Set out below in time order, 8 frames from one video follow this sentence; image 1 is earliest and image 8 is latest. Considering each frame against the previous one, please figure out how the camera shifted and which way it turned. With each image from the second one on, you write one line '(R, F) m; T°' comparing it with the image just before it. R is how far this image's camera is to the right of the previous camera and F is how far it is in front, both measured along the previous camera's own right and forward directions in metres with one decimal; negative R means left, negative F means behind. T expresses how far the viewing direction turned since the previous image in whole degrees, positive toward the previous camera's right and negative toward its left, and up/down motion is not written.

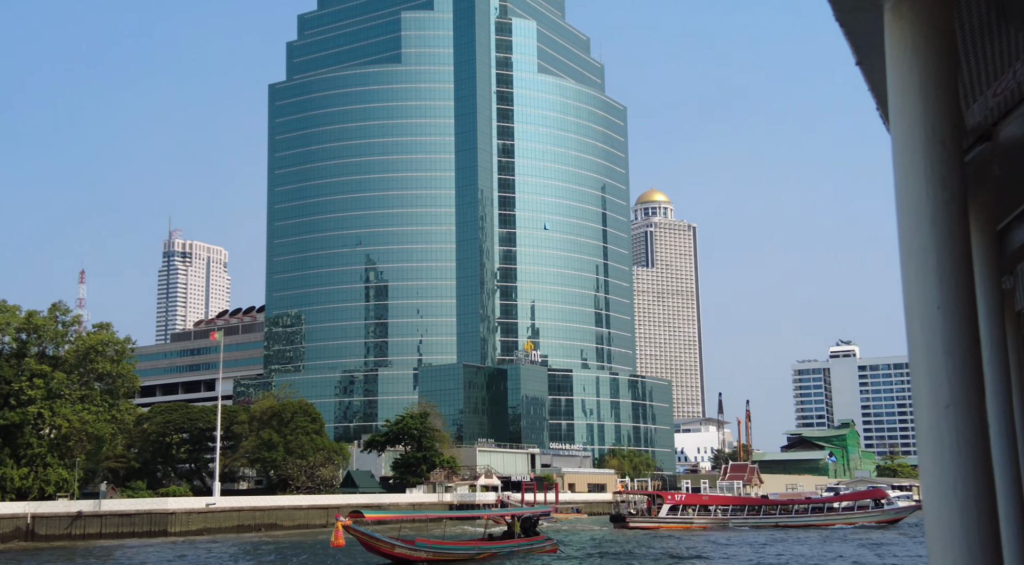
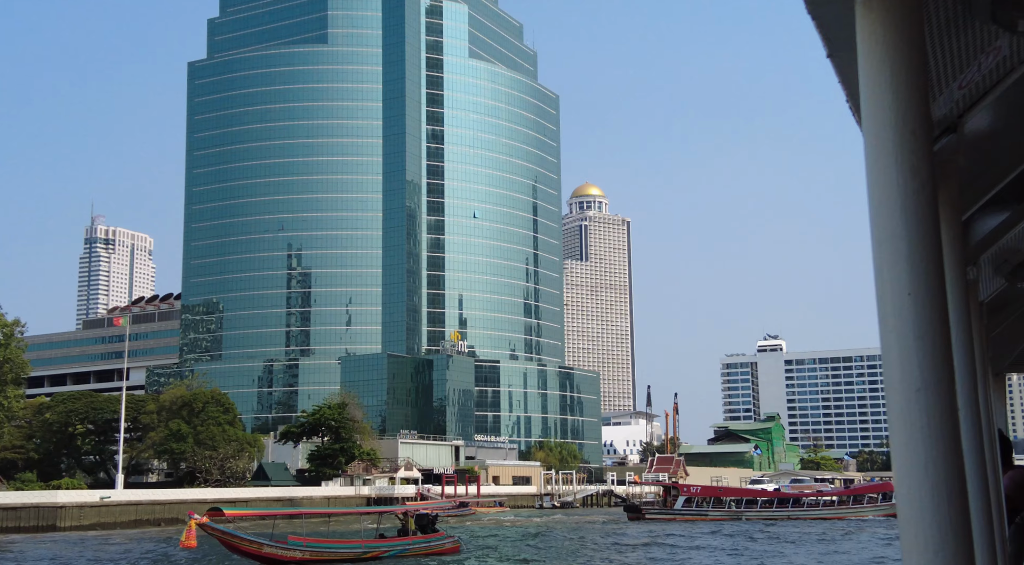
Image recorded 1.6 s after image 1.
(+0.9, +1.7) m; +4°
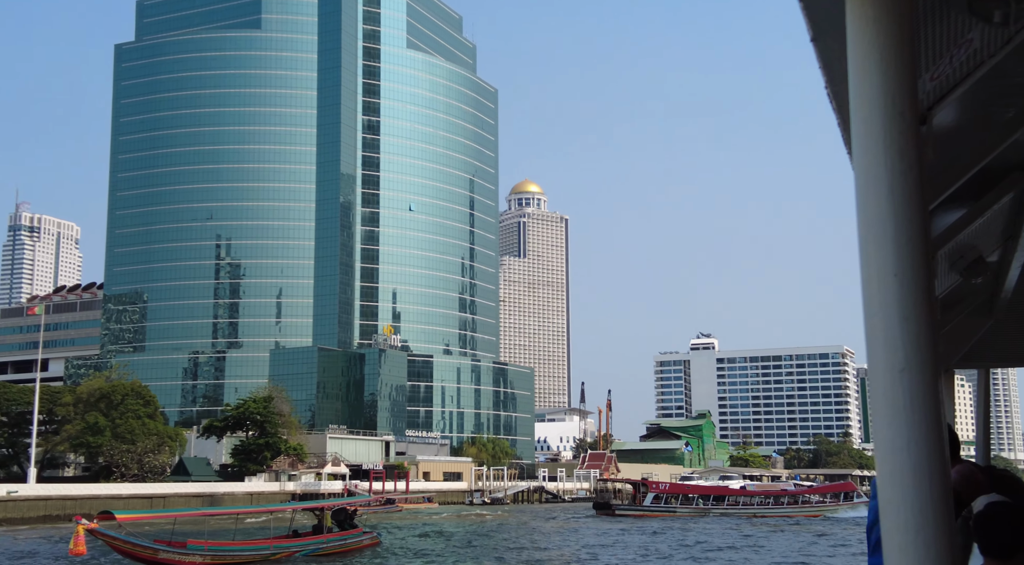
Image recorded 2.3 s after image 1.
(+0.4, +0.7) m; +3°
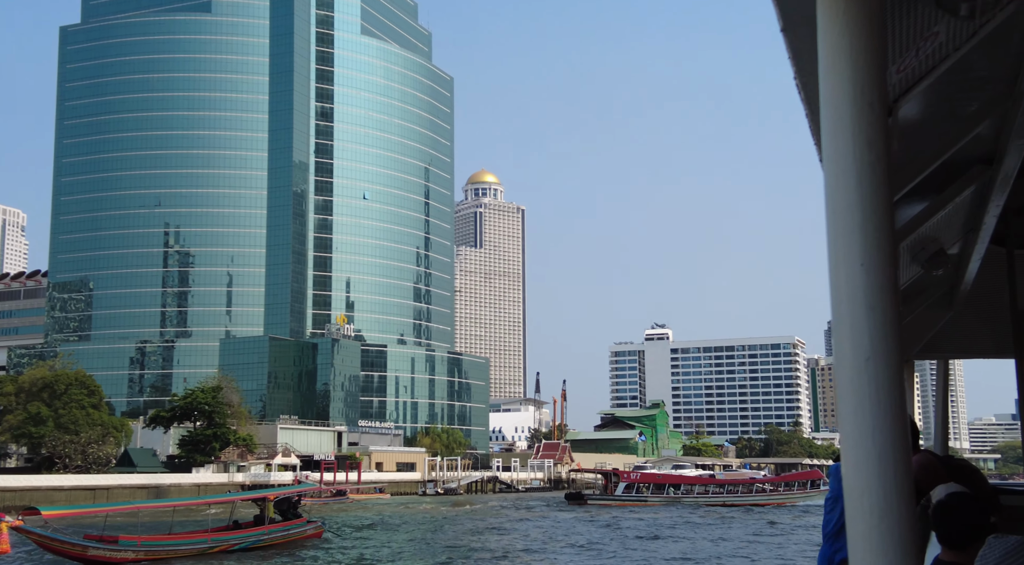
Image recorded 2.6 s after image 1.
(+0.2, +0.5) m; +2°
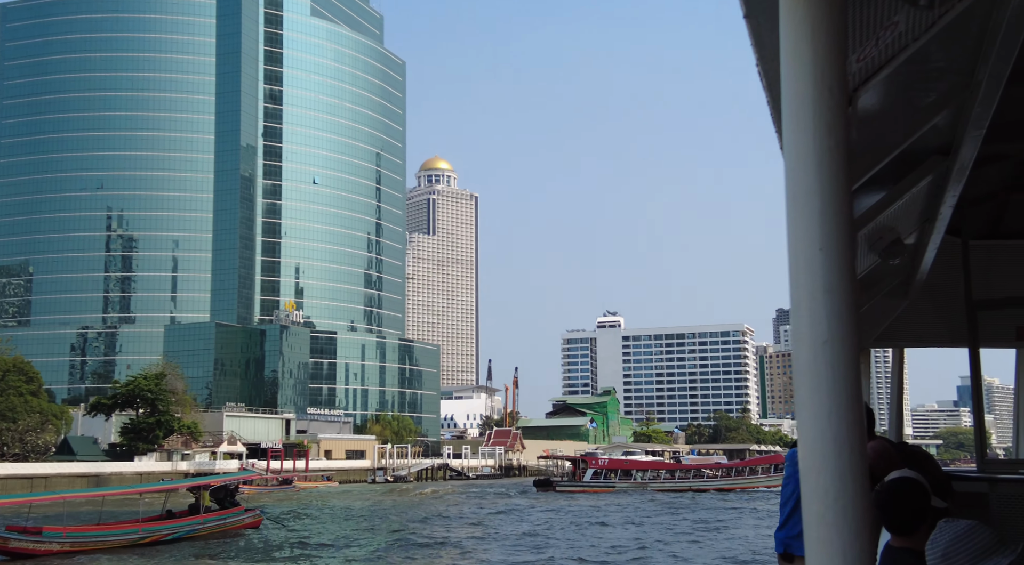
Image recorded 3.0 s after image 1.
(+0.2, +0.5) m; +3°
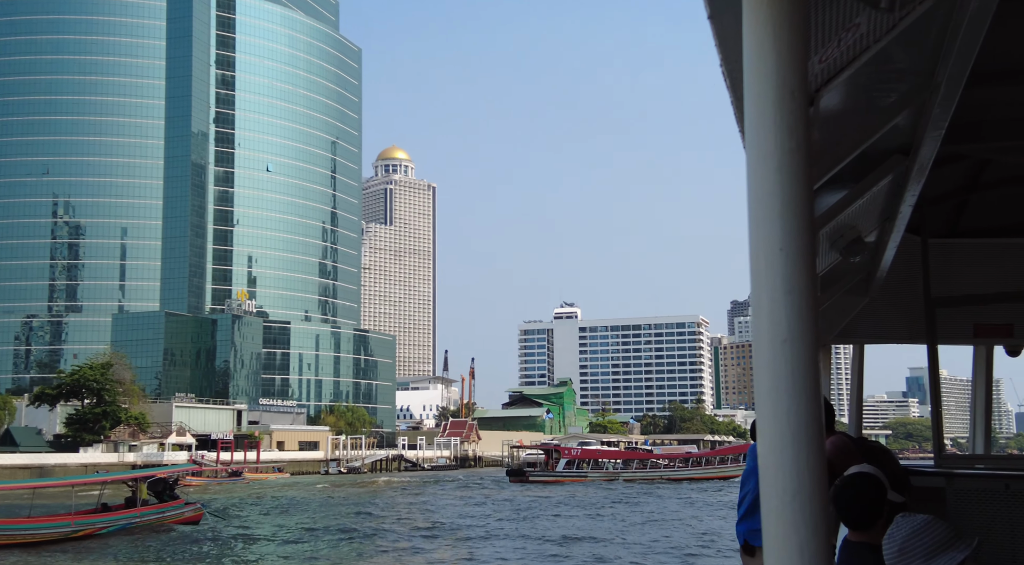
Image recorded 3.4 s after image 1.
(+0.2, +0.6) m; +2°
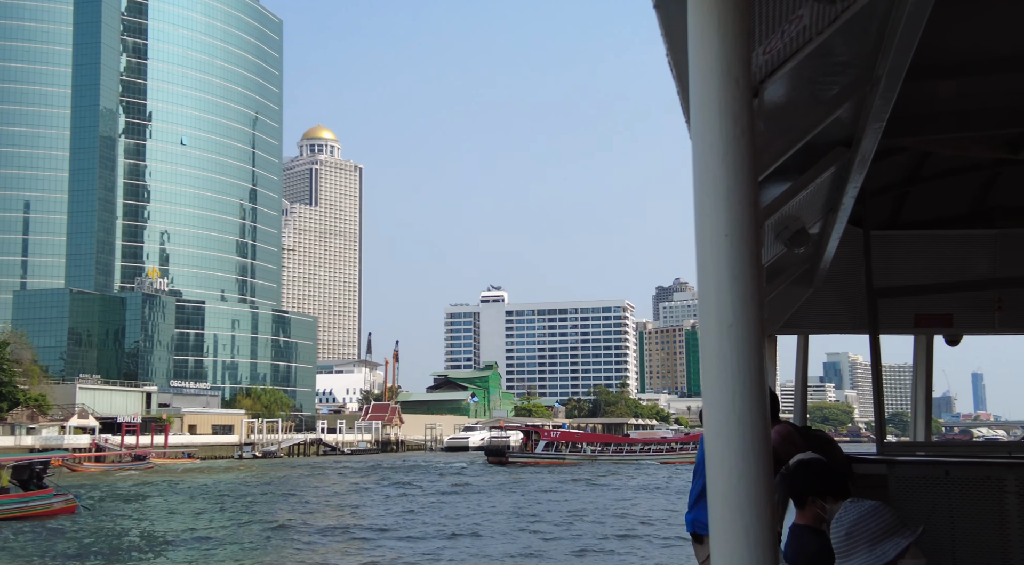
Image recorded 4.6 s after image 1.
(+0.3, +2.0) m; +4°
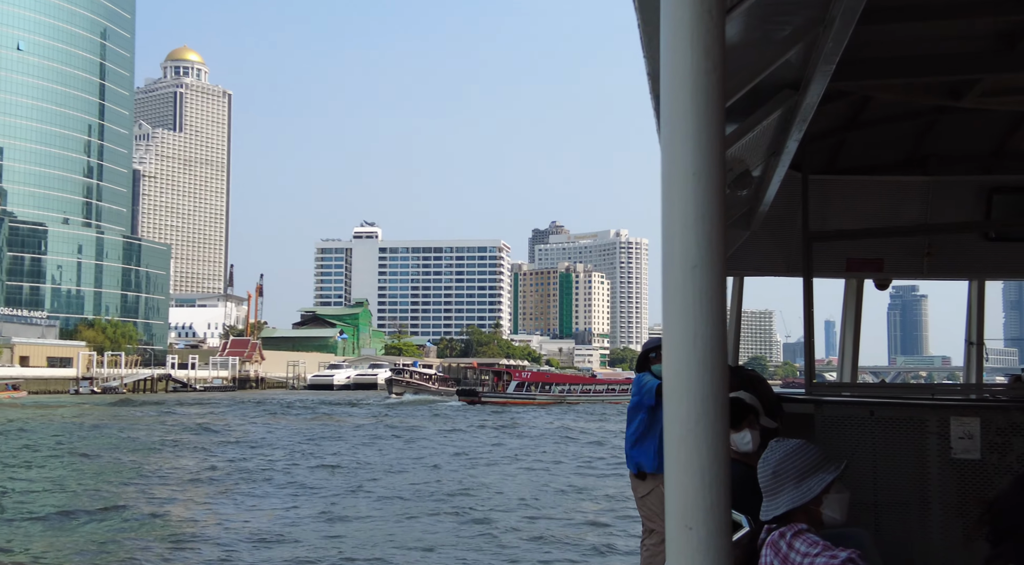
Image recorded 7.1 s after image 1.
(+0.5, +4.1) m; +7°
